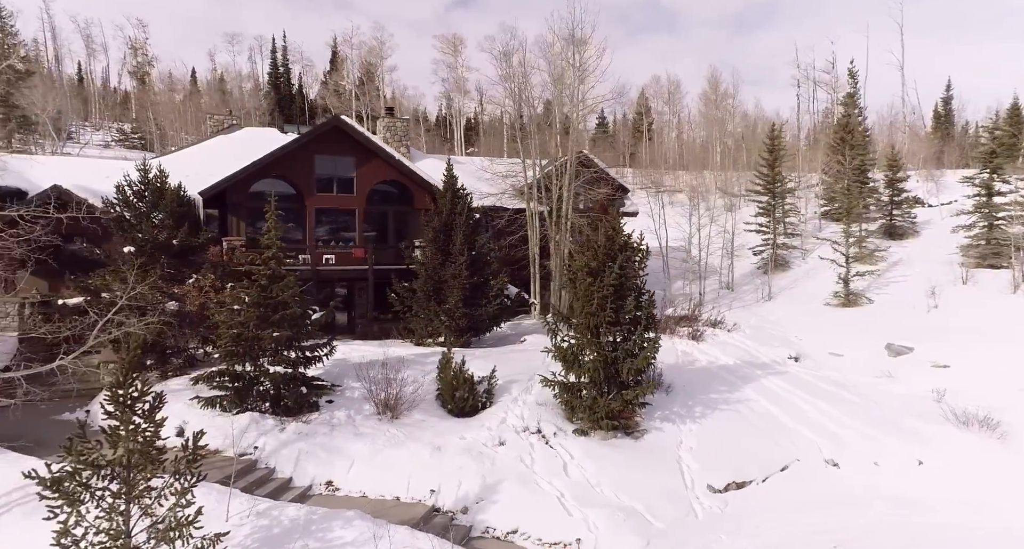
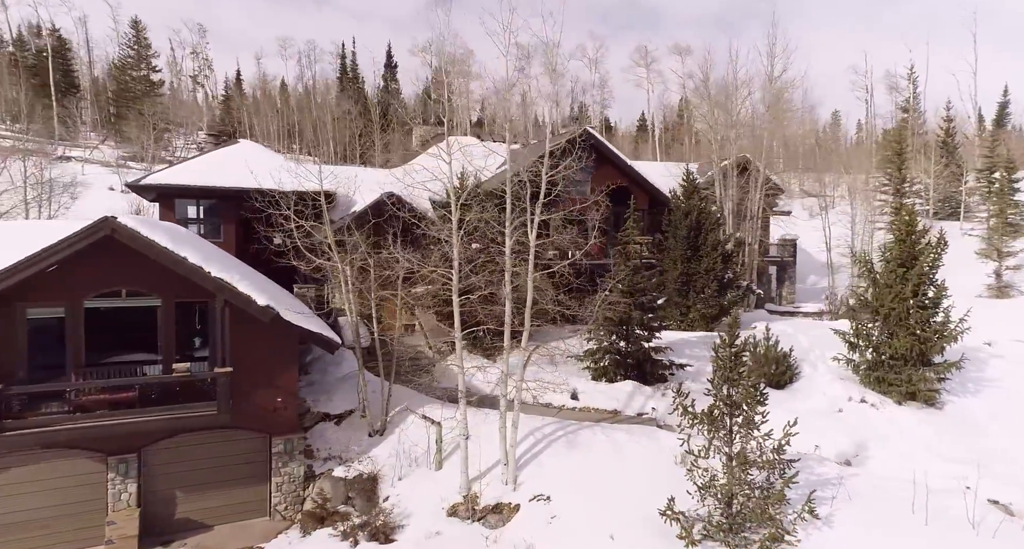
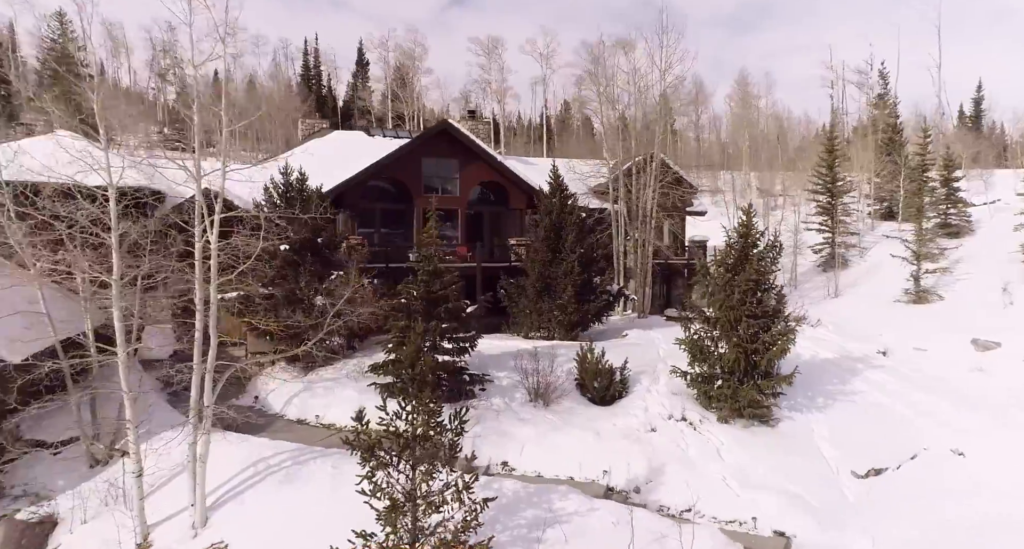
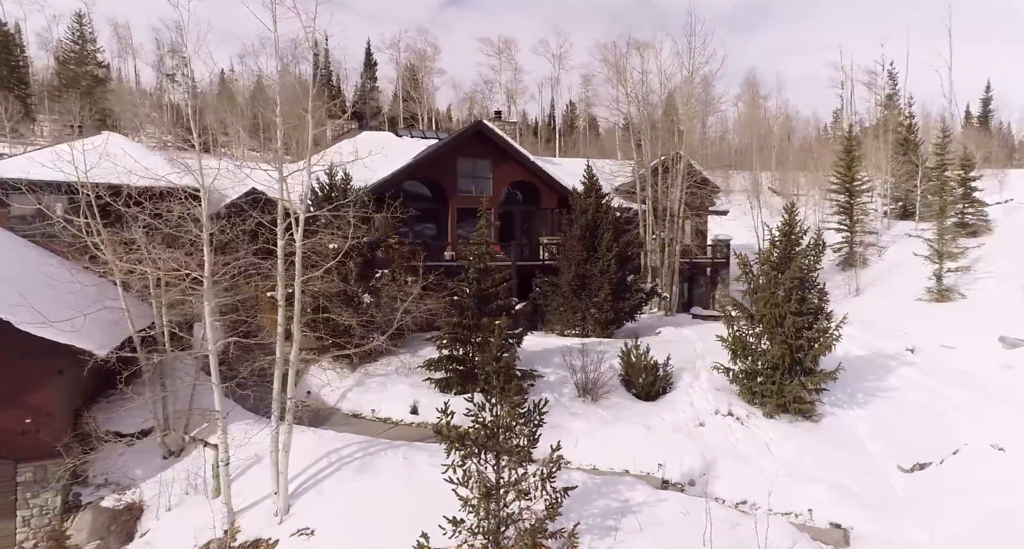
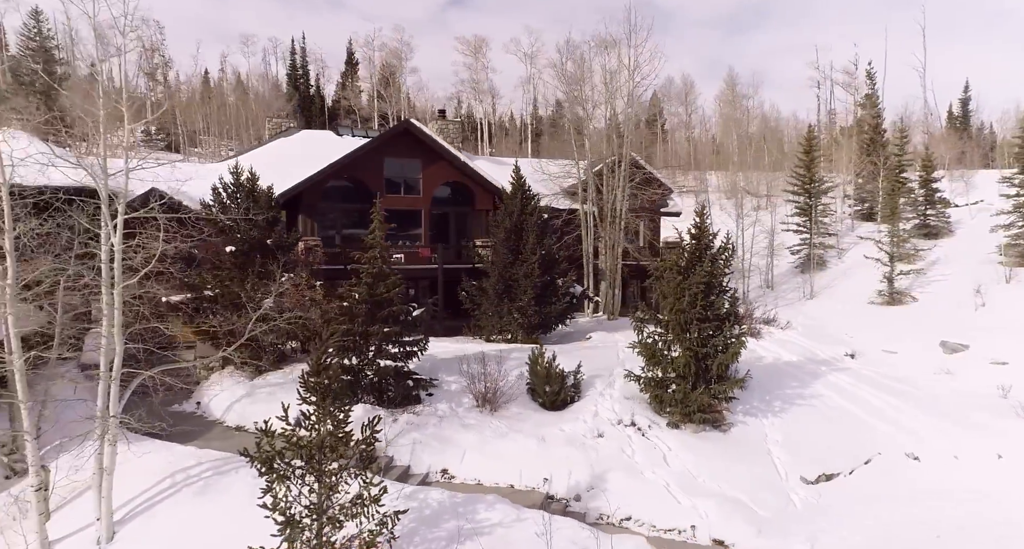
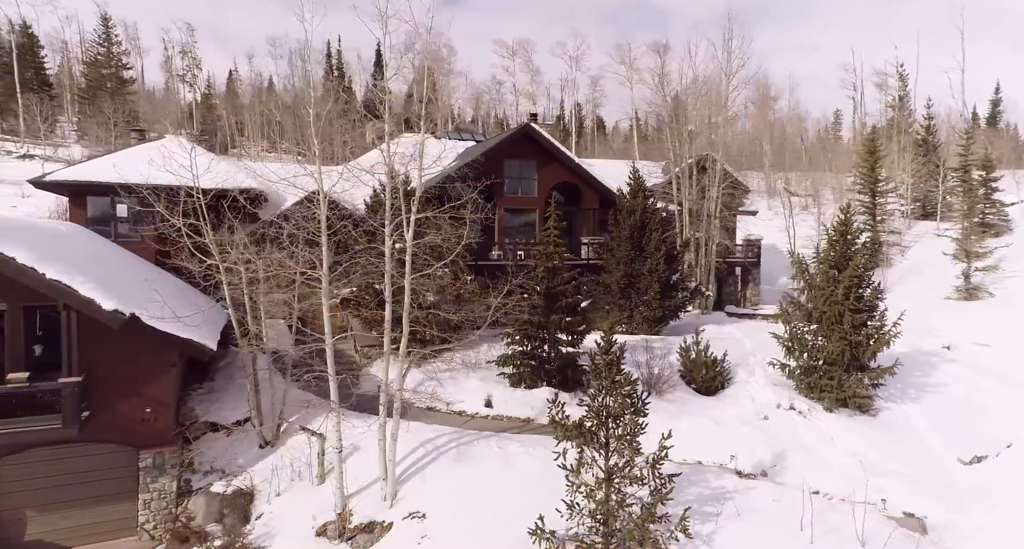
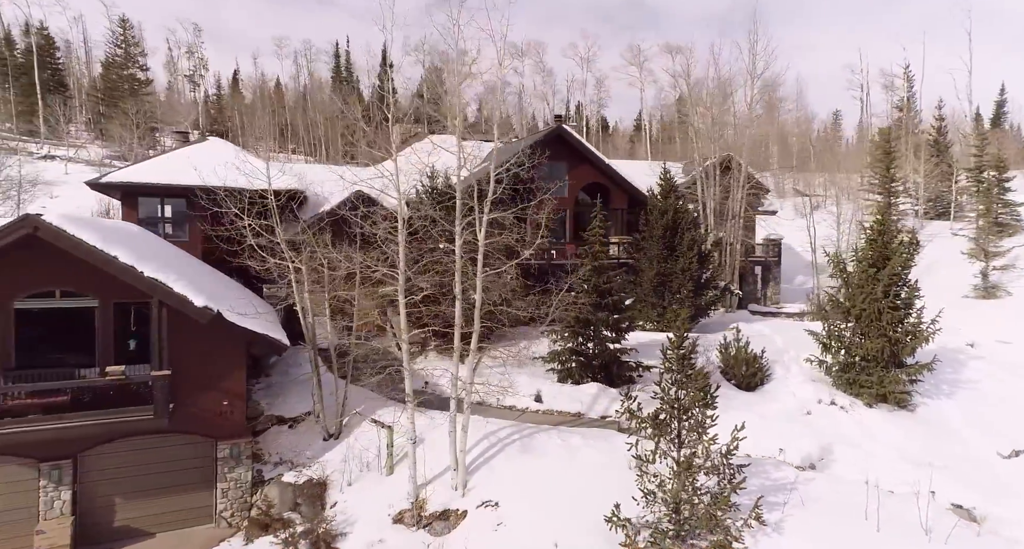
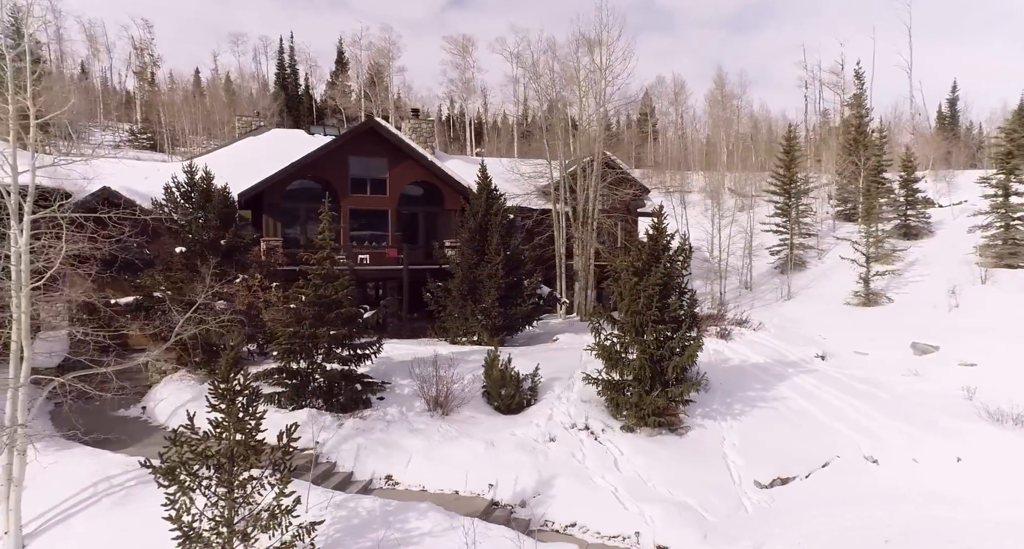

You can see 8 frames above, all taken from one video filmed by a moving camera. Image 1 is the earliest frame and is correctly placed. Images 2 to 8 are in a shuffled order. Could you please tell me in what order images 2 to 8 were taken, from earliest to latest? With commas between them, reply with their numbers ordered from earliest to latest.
8, 5, 3, 4, 6, 7, 2
